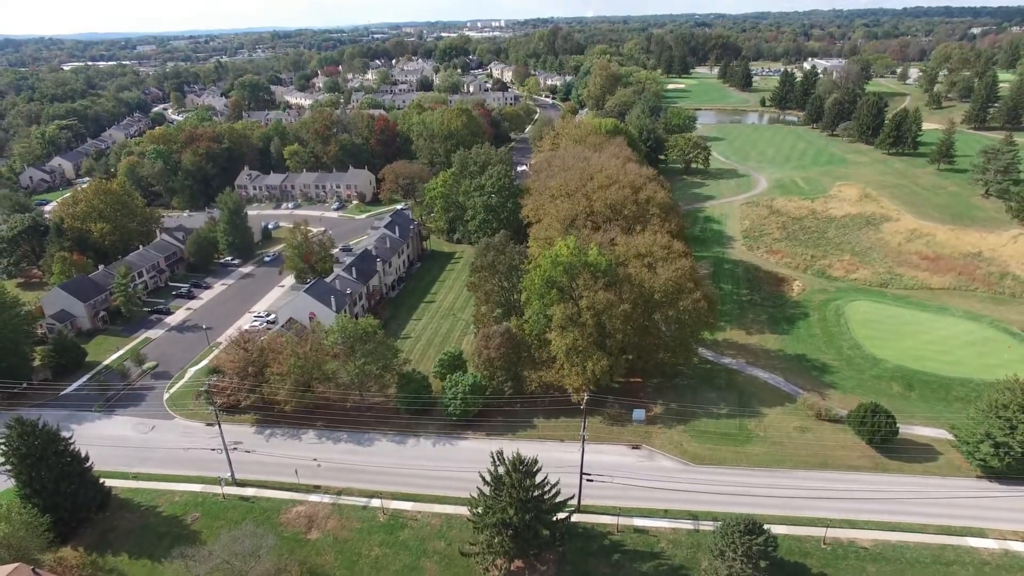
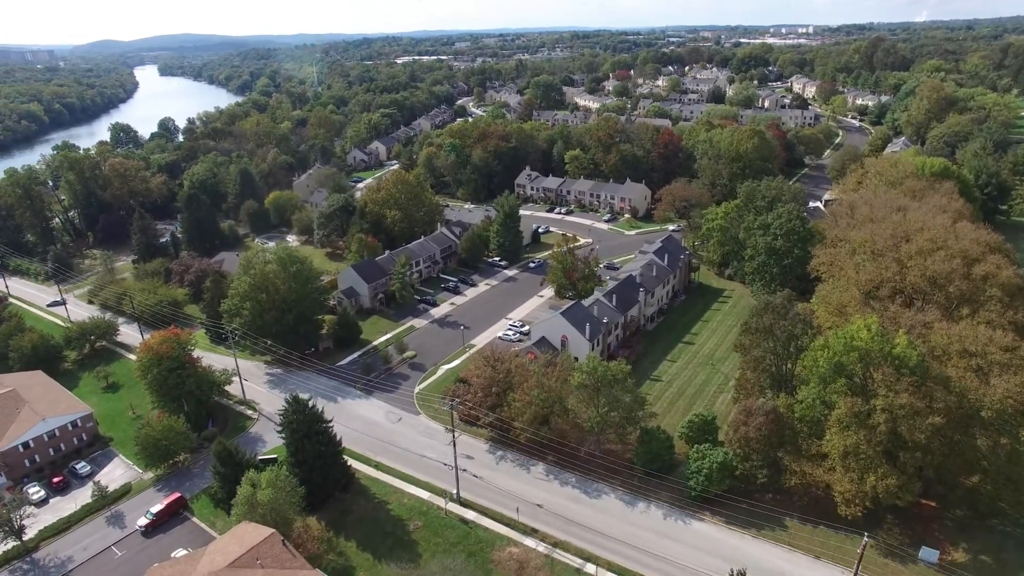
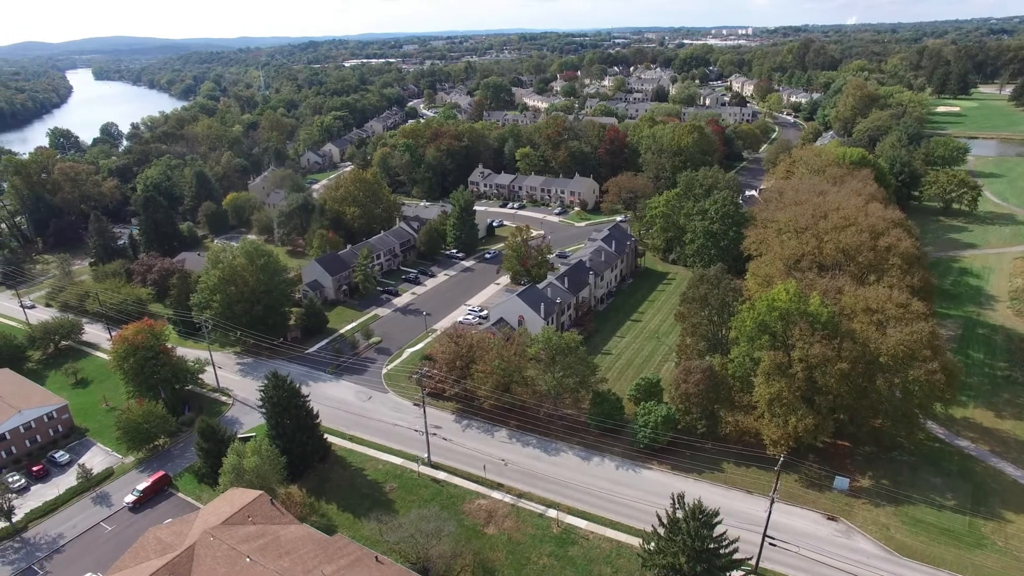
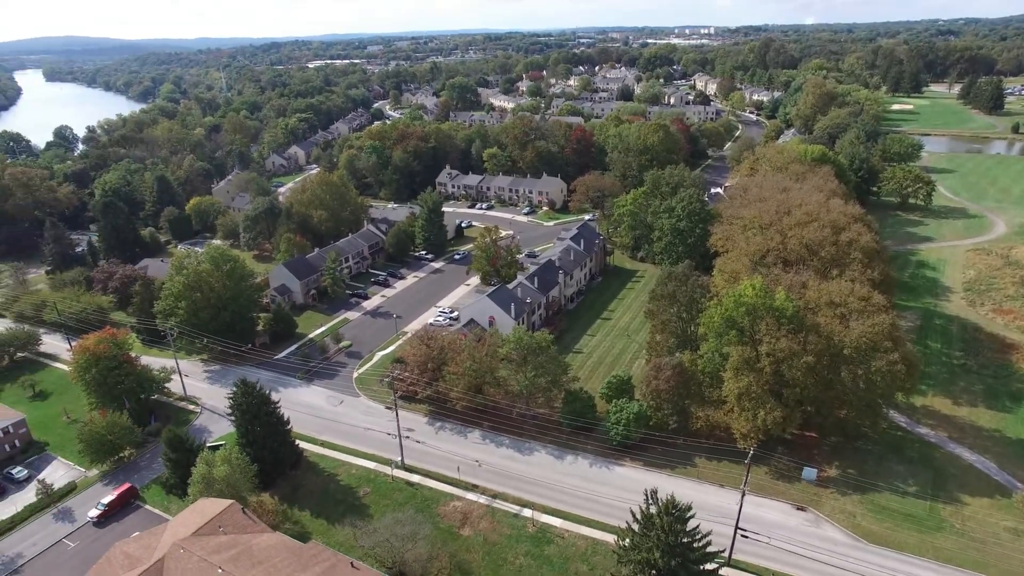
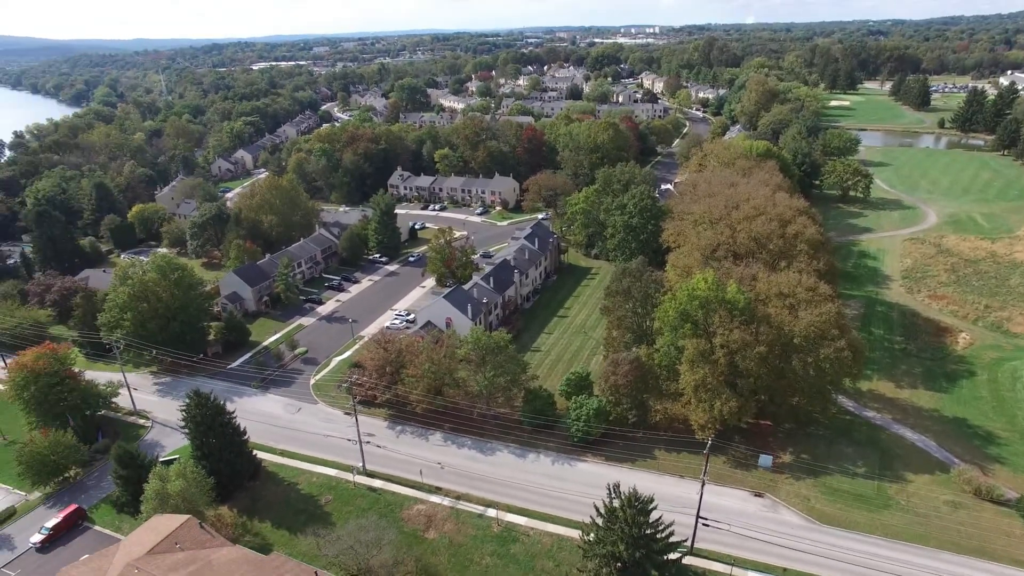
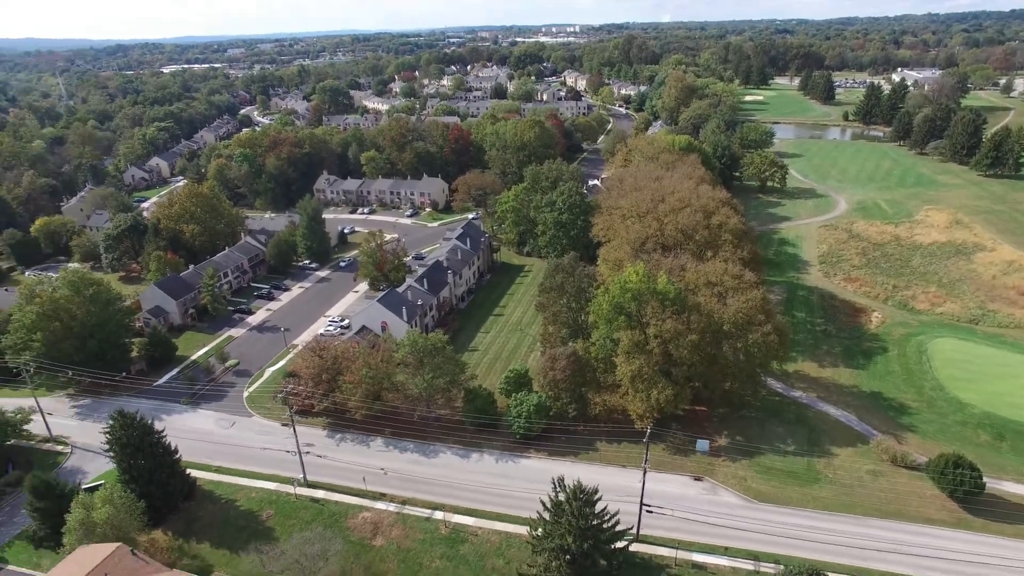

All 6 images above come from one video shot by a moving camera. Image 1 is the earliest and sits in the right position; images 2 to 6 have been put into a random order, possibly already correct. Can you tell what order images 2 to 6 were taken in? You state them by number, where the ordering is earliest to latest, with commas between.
6, 5, 4, 3, 2
